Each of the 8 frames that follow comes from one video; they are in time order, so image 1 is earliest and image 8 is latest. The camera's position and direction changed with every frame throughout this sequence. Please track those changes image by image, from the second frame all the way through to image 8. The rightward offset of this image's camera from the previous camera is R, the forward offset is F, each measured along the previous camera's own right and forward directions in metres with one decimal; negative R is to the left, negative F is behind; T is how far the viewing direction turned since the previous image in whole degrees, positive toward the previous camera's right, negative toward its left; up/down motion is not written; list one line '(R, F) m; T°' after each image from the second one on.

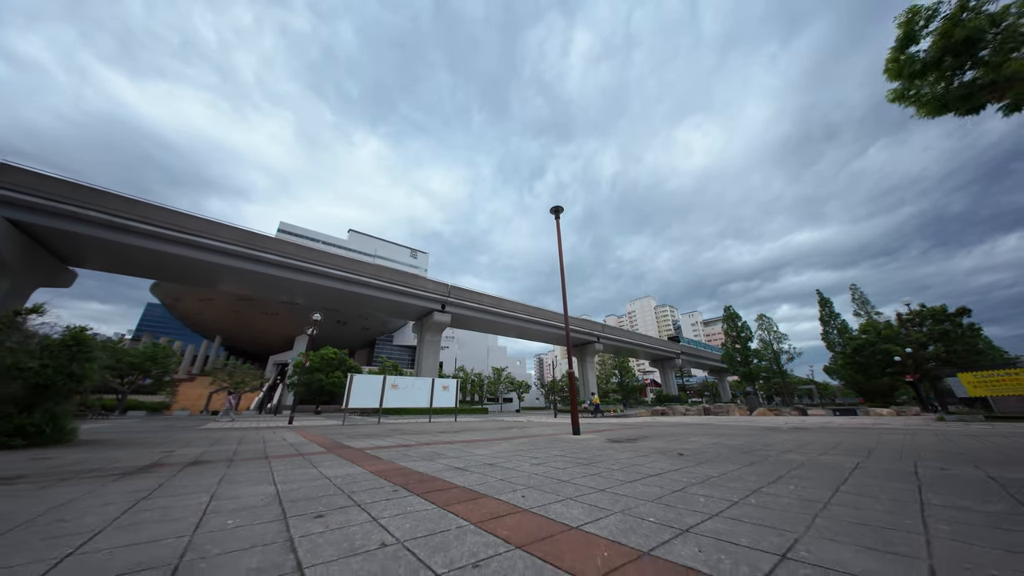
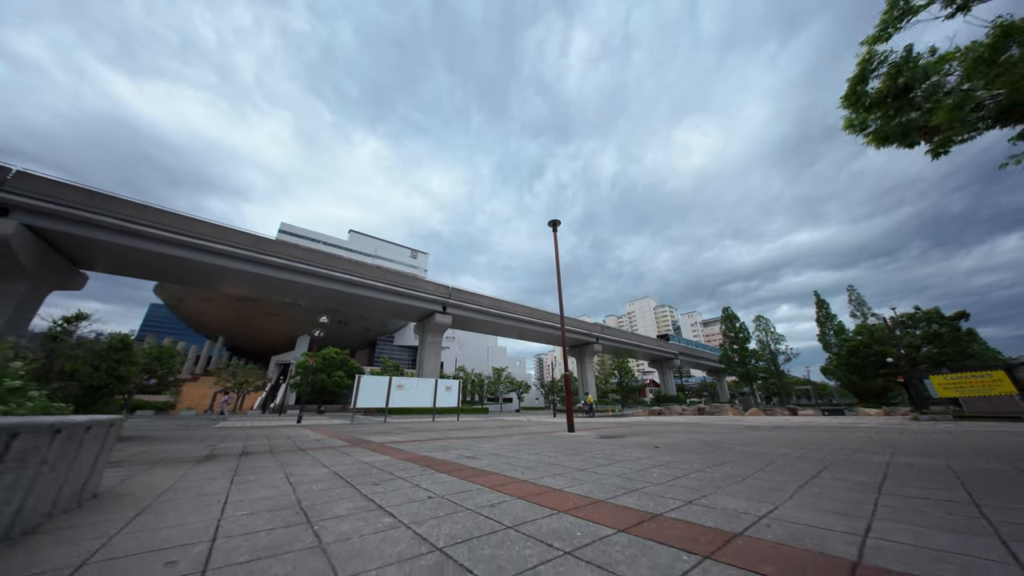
(0.0, -0.4) m; 0°
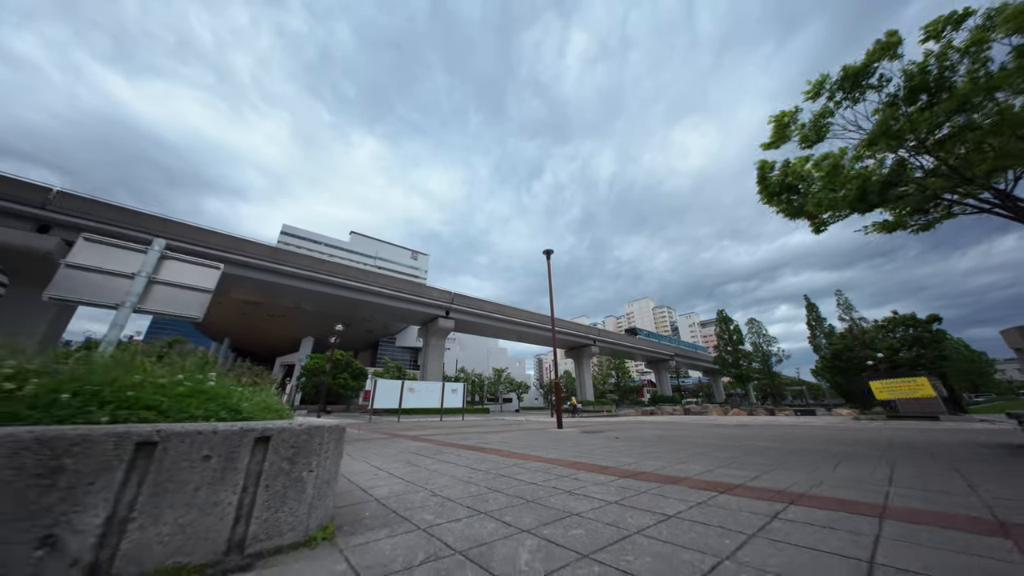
(0.0, -1.1) m; 0°
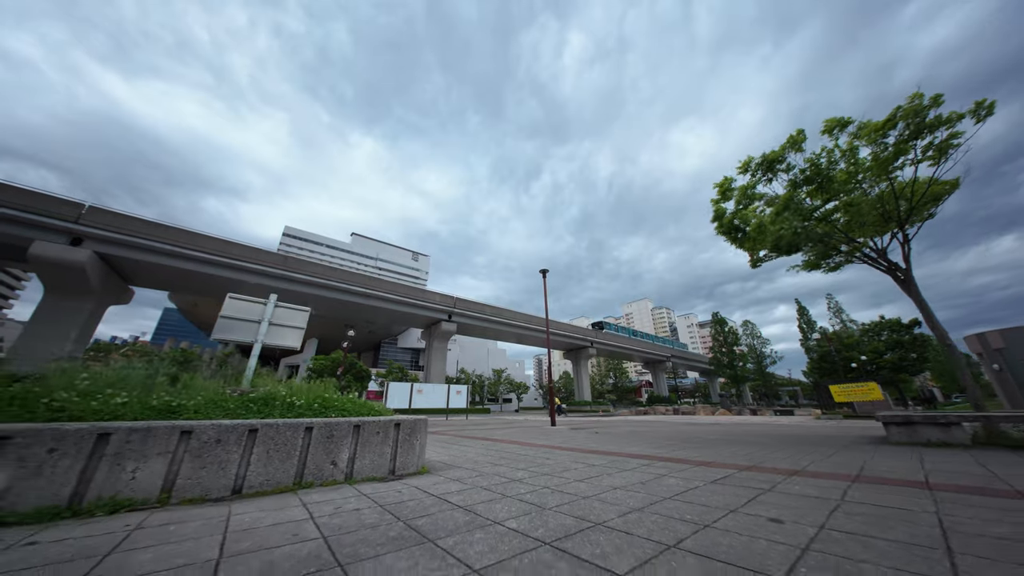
(0.0, -1.0) m; 0°
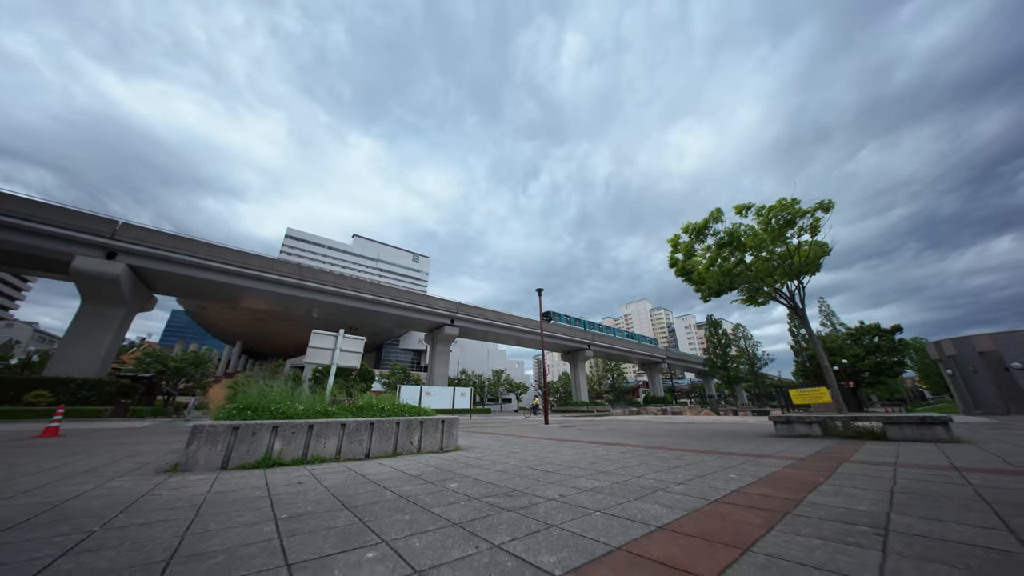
(0.0, -1.3) m; 0°
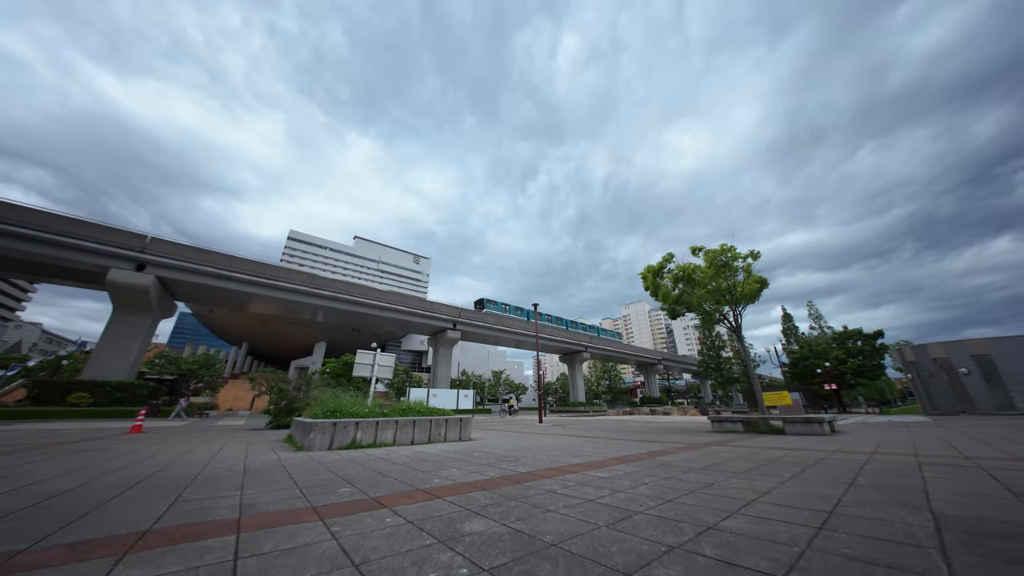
(0.0, -1.3) m; 0°
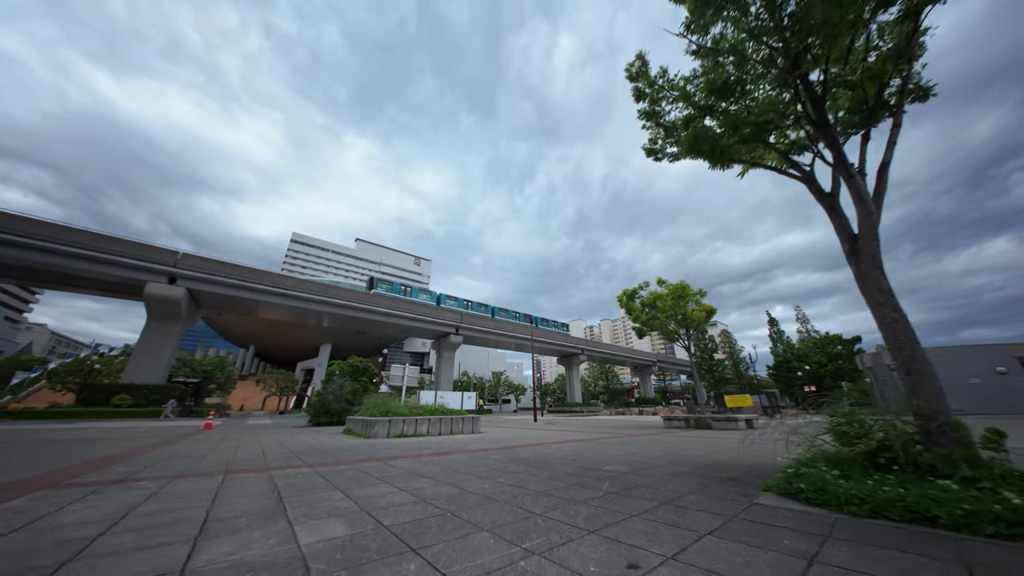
(0.0, -1.6) m; 0°
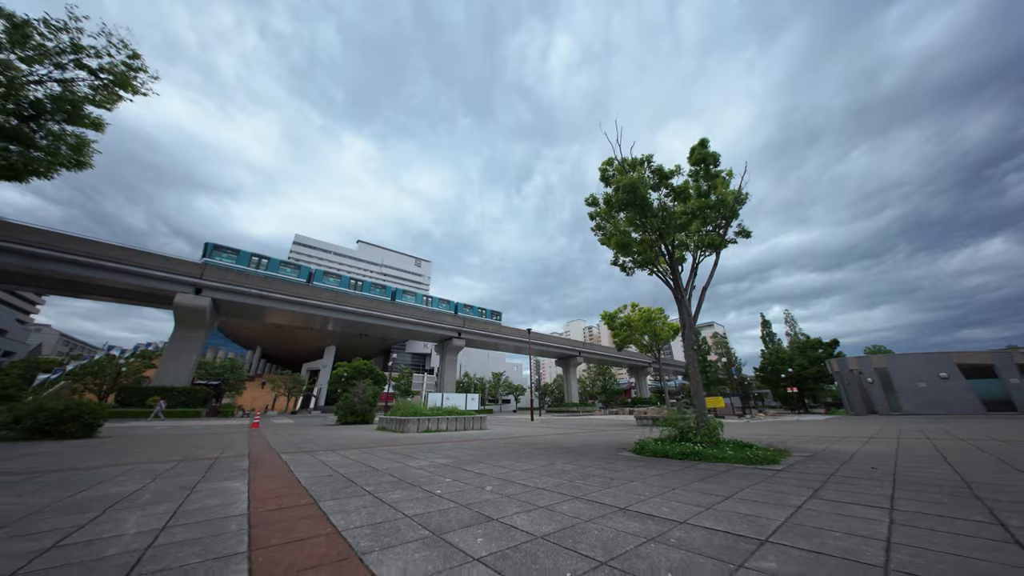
(0.0, -1.6) m; 0°
